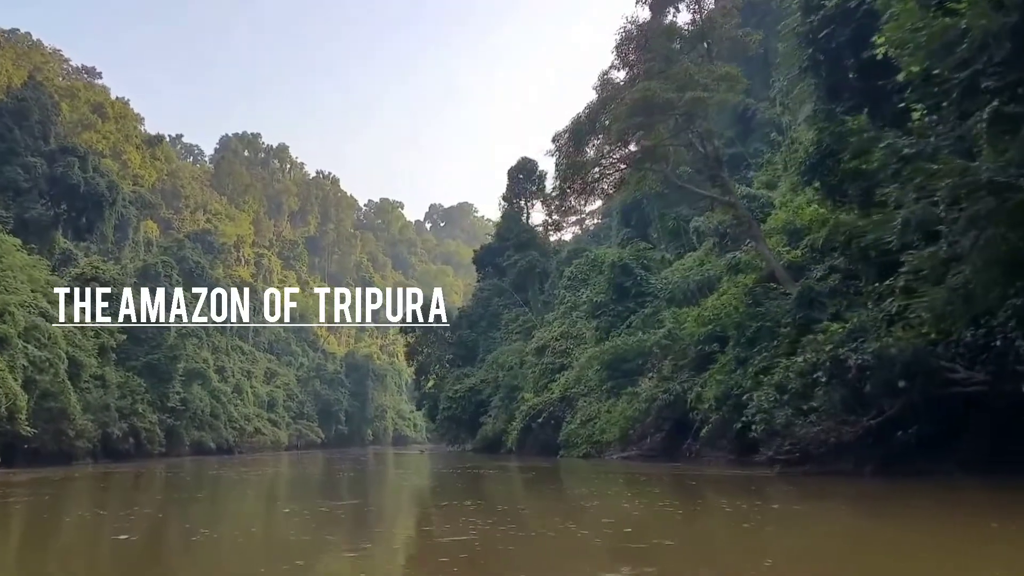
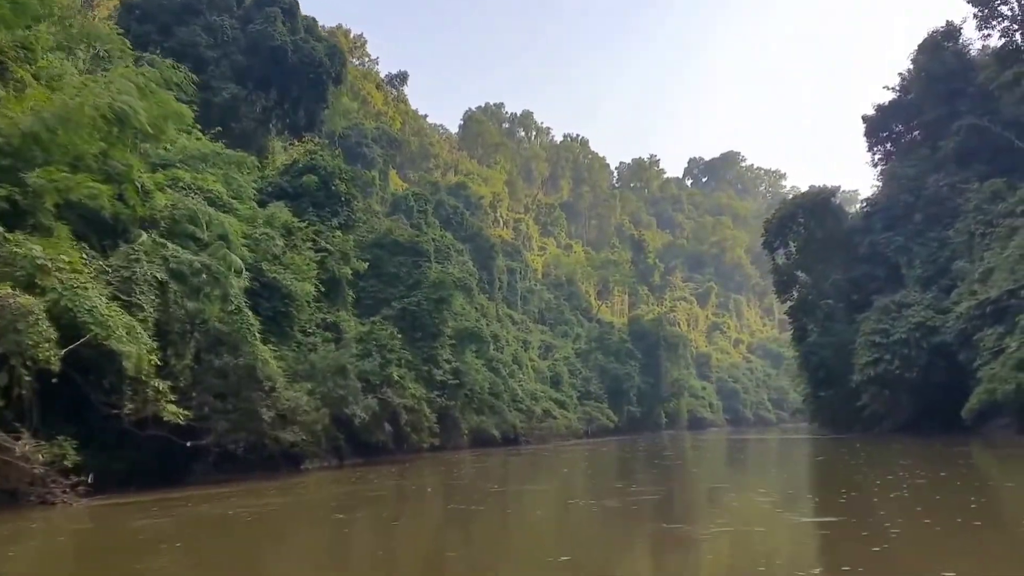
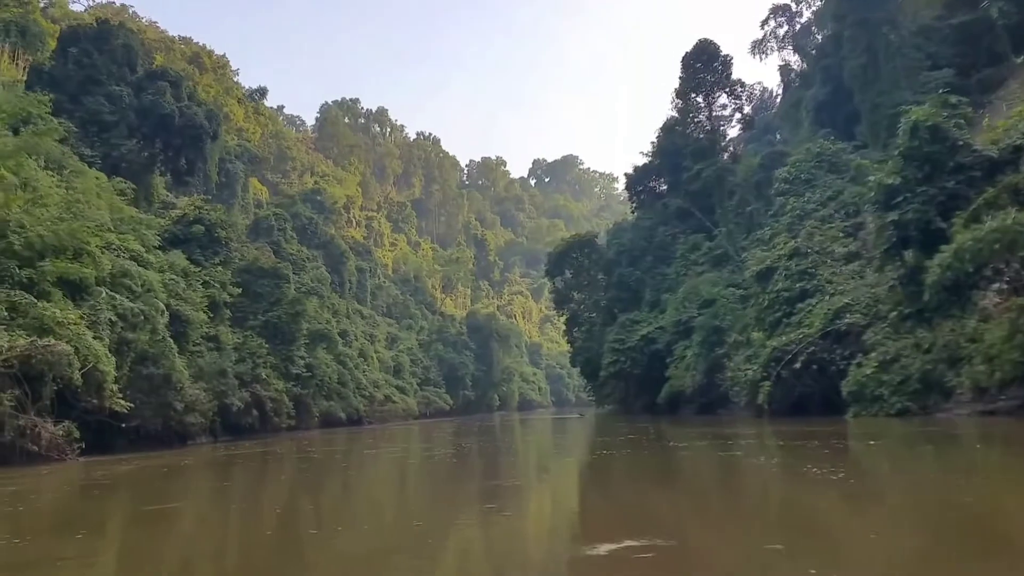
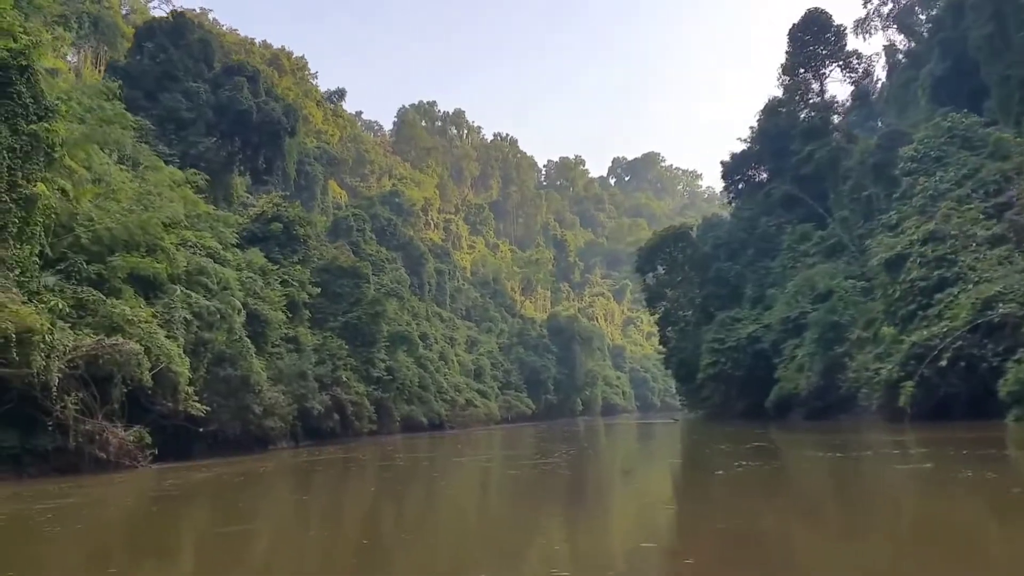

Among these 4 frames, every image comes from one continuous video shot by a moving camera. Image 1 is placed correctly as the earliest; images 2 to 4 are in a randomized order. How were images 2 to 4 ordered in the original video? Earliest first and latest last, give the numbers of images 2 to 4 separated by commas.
3, 4, 2
